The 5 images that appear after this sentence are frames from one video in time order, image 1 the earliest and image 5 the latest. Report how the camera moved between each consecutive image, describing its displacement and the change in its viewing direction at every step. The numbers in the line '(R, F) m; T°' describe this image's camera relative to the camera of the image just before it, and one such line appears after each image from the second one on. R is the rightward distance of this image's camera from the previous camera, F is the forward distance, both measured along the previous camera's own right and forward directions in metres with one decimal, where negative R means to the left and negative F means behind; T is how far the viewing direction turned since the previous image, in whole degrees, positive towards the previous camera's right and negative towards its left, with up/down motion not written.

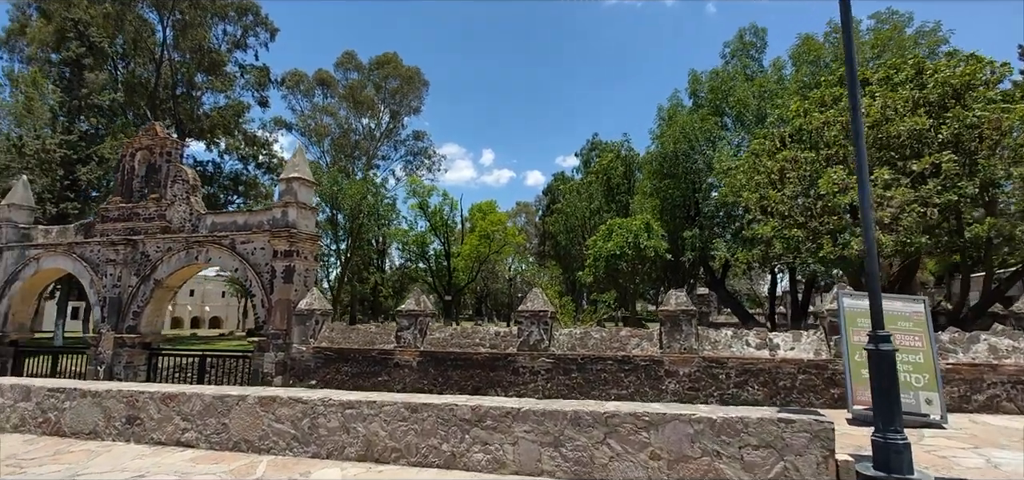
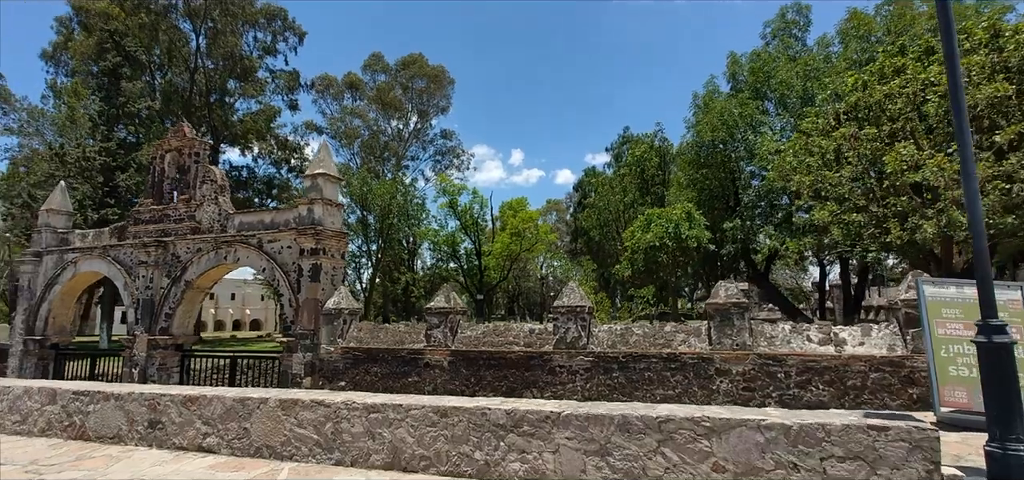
(-0.1, +0.7) m; -3°
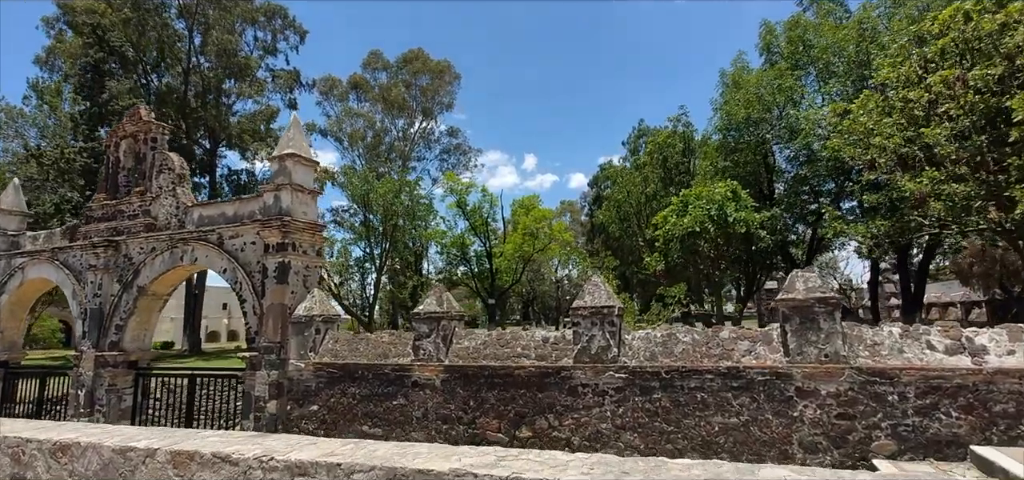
(+0.1, +2.4) m; -1°
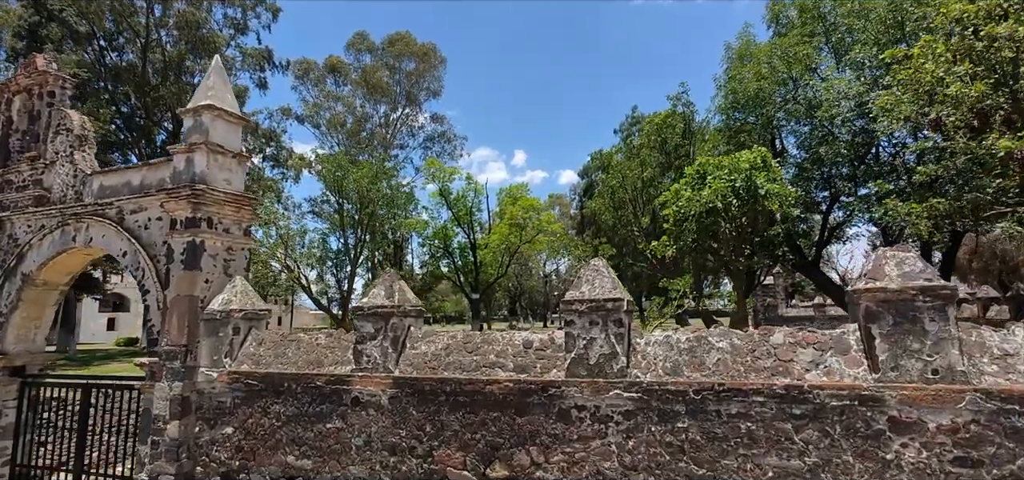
(+0.2, +2.3) m; +1°
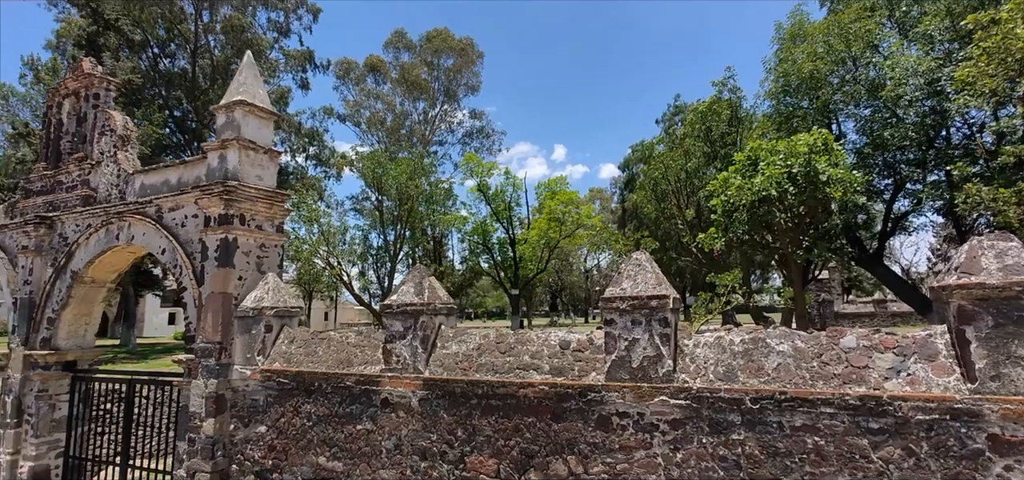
(+0.1, +0.4) m; -4°
